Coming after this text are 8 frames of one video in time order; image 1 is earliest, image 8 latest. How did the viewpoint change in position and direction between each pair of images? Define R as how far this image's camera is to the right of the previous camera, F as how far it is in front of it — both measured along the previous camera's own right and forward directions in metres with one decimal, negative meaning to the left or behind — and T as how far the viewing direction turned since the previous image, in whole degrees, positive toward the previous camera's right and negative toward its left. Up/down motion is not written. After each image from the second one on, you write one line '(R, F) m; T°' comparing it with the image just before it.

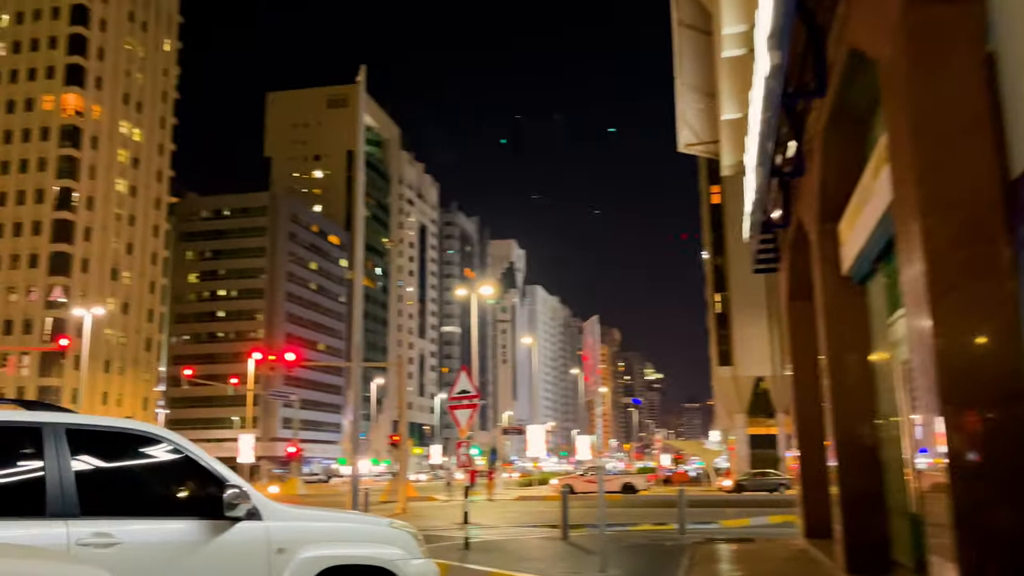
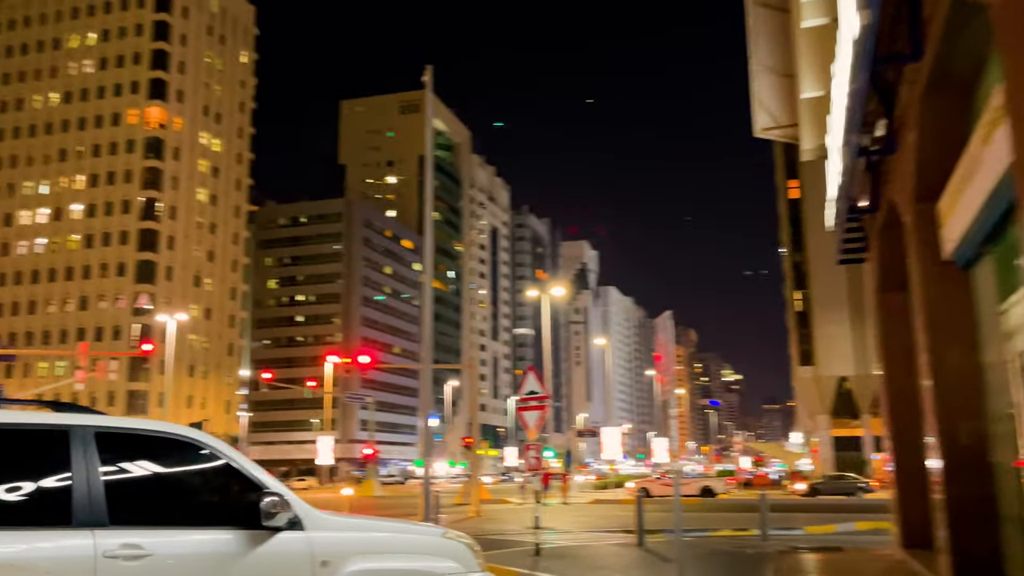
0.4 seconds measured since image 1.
(+0.1, +0.4) m; -5°
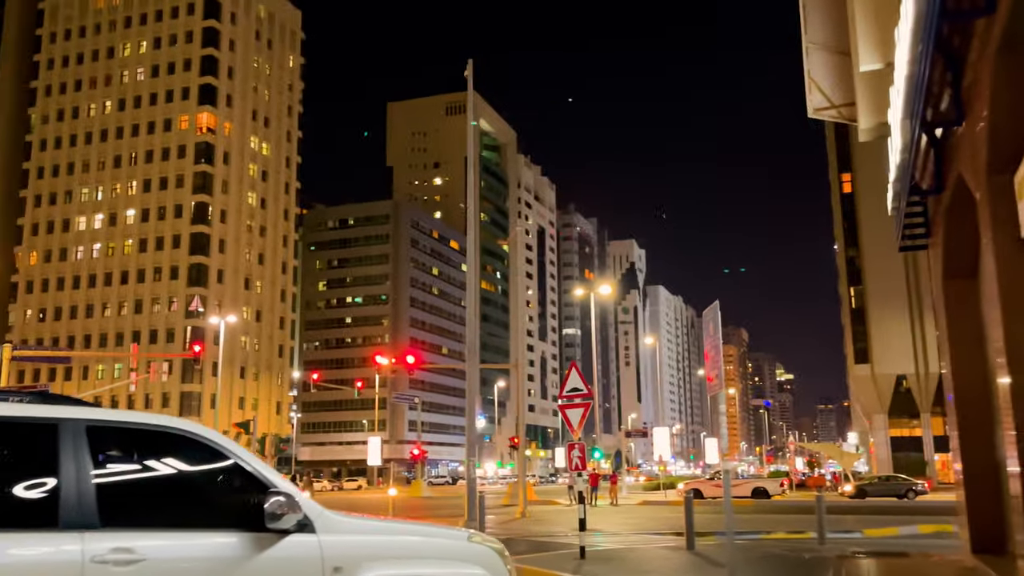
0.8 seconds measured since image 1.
(+0.1, +0.4) m; -3°
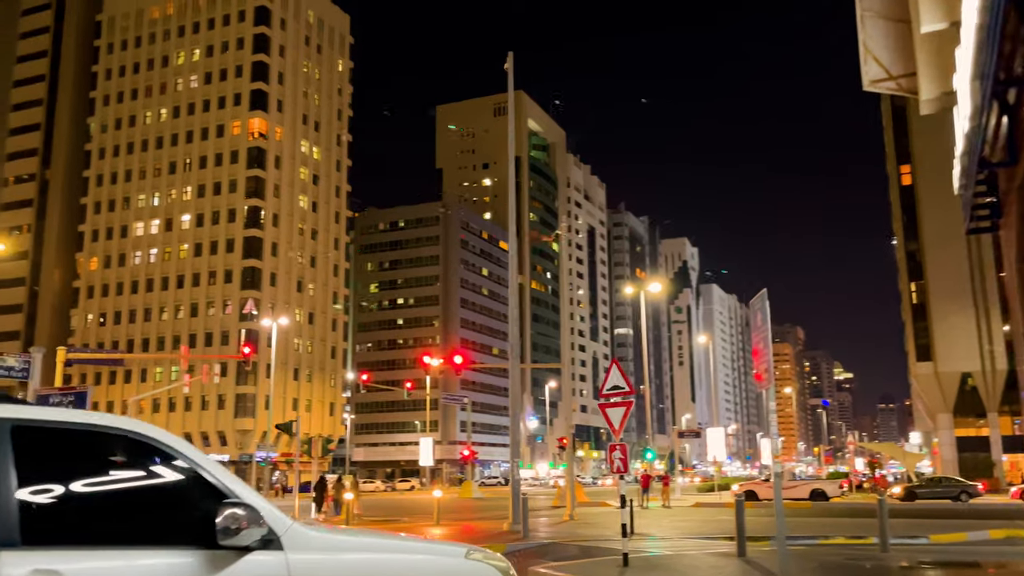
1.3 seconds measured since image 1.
(+0.2, +0.6) m; -3°
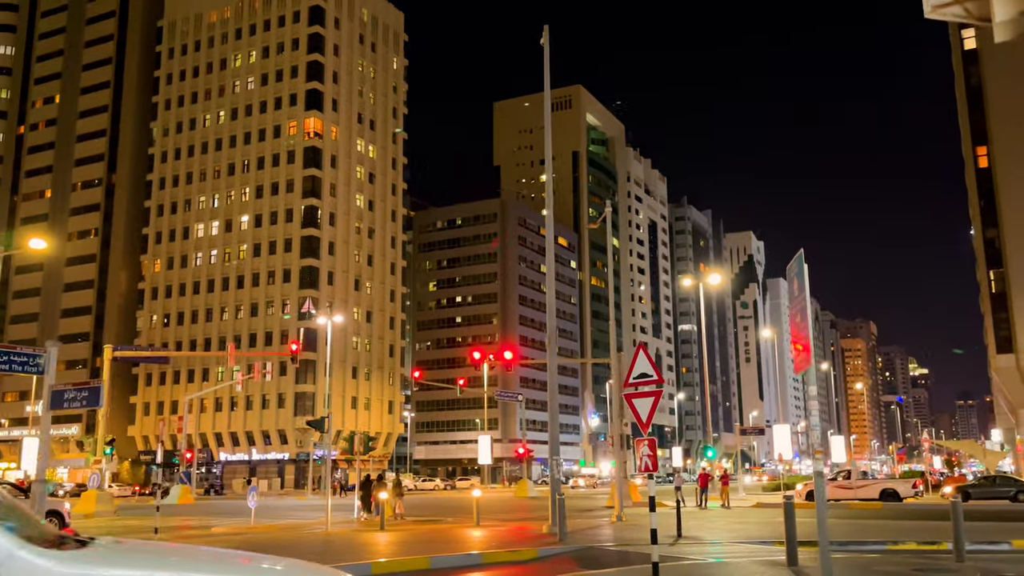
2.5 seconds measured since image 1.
(+0.6, +1.3) m; -4°
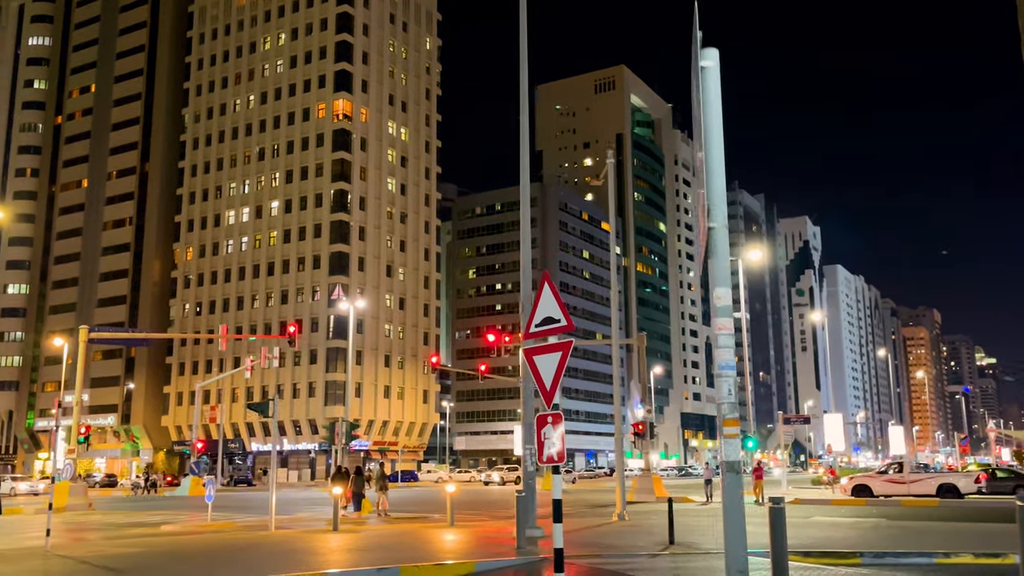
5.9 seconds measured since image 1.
(+1.8, +3.5) m; -3°
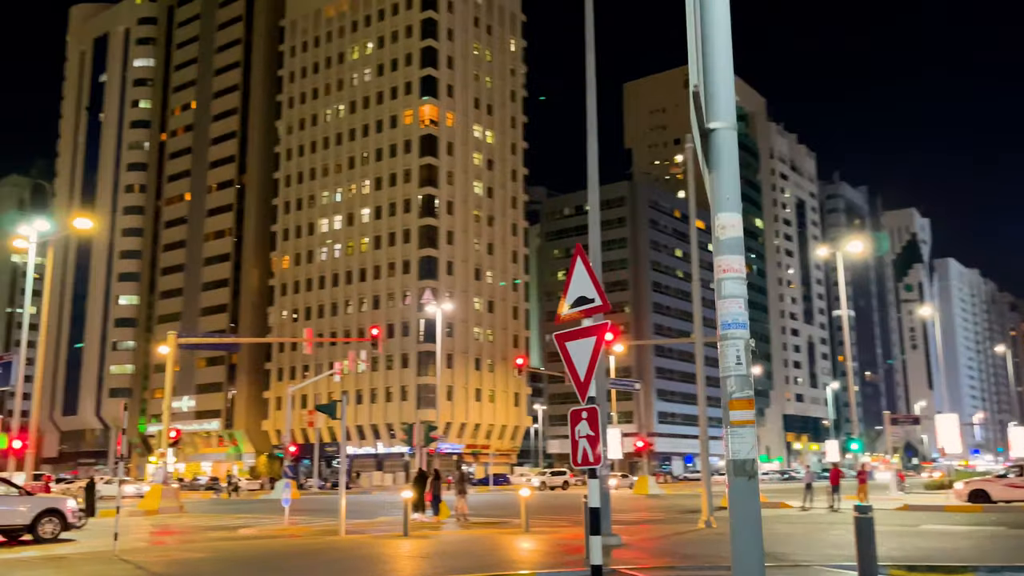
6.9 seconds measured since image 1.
(+0.5, +1.0) m; -6°
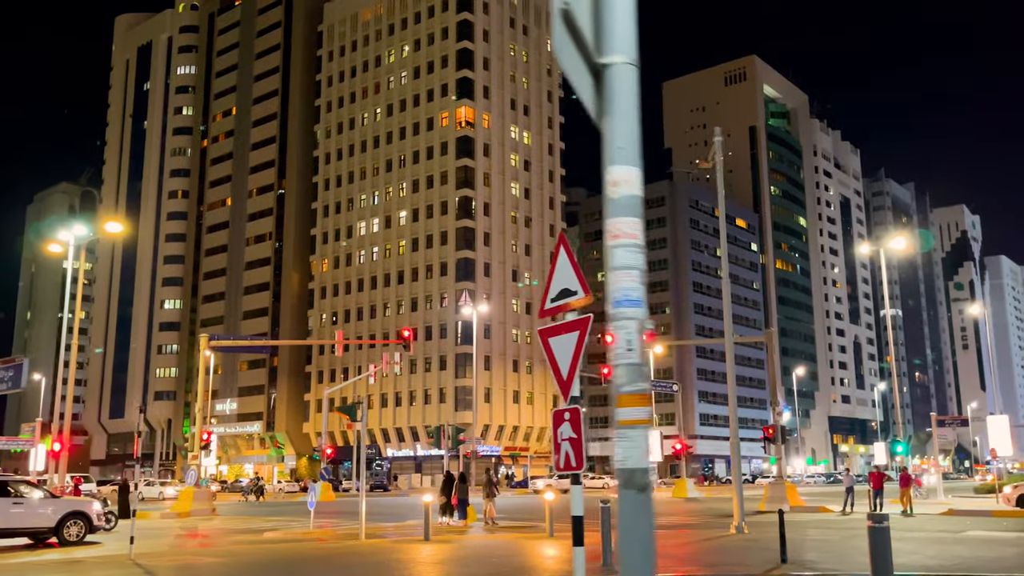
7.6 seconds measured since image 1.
(+0.4, +0.4) m; -3°
